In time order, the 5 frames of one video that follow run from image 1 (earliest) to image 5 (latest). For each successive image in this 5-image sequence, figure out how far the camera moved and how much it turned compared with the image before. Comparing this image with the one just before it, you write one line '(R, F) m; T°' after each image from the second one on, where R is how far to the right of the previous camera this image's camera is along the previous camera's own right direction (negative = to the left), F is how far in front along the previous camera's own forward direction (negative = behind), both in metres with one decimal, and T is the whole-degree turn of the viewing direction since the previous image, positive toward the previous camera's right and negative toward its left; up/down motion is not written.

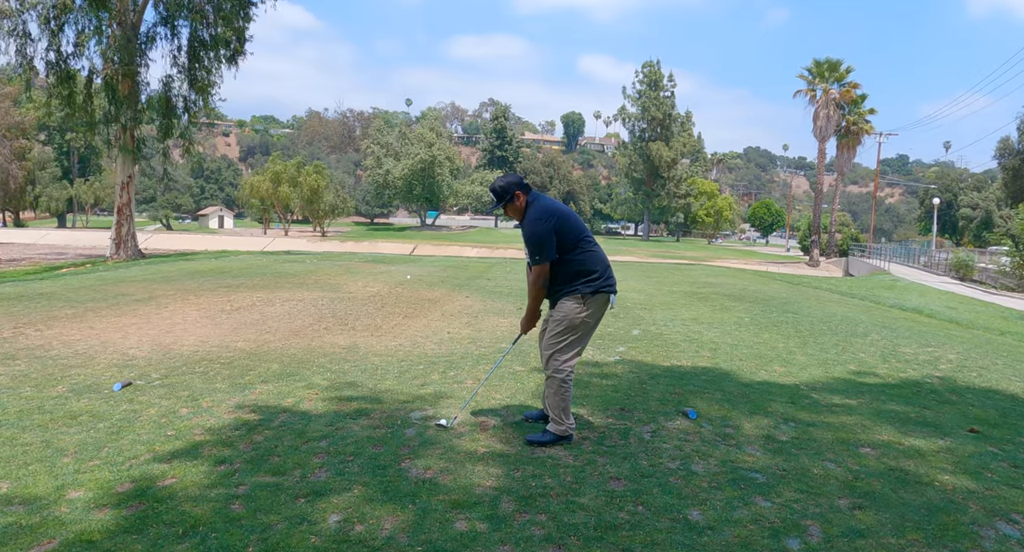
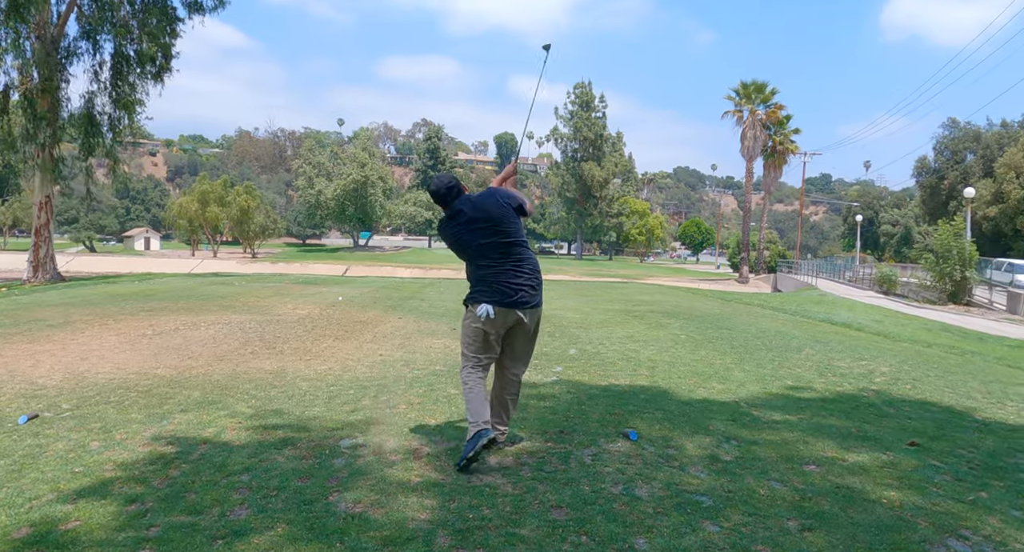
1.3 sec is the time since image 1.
(0.0, +0.2) m; +5°
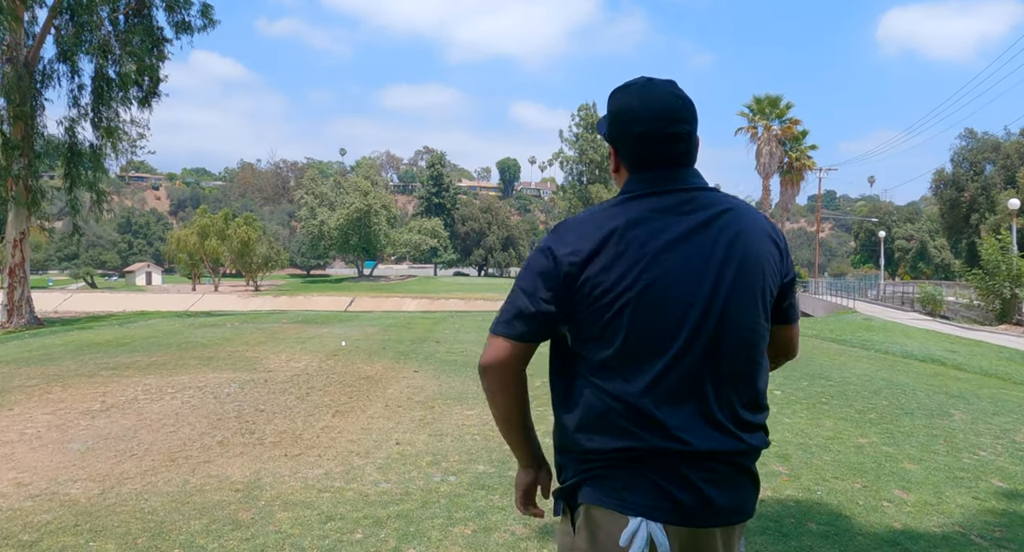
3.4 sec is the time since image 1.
(-0.5, +2.1) m; 0°
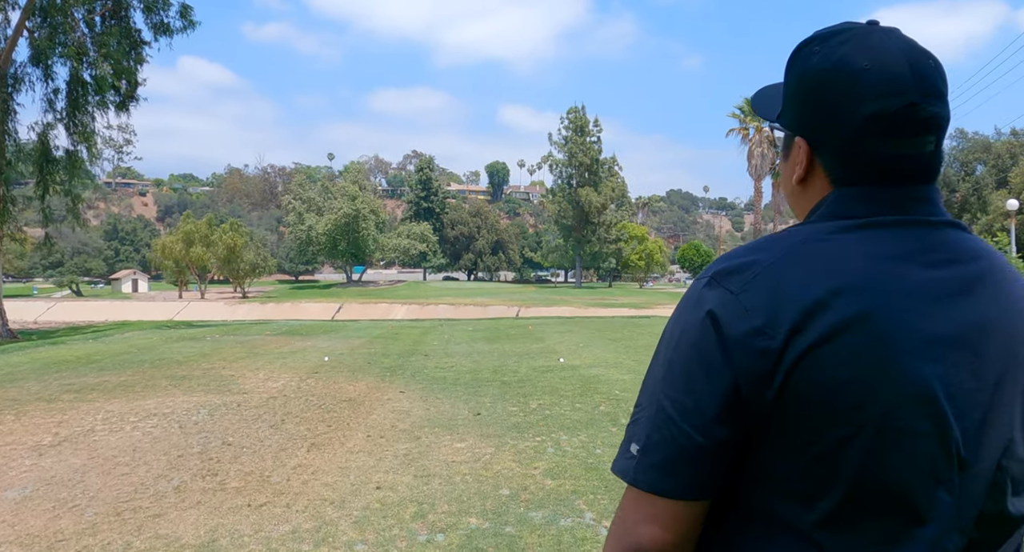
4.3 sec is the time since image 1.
(0.0, +0.7) m; +1°
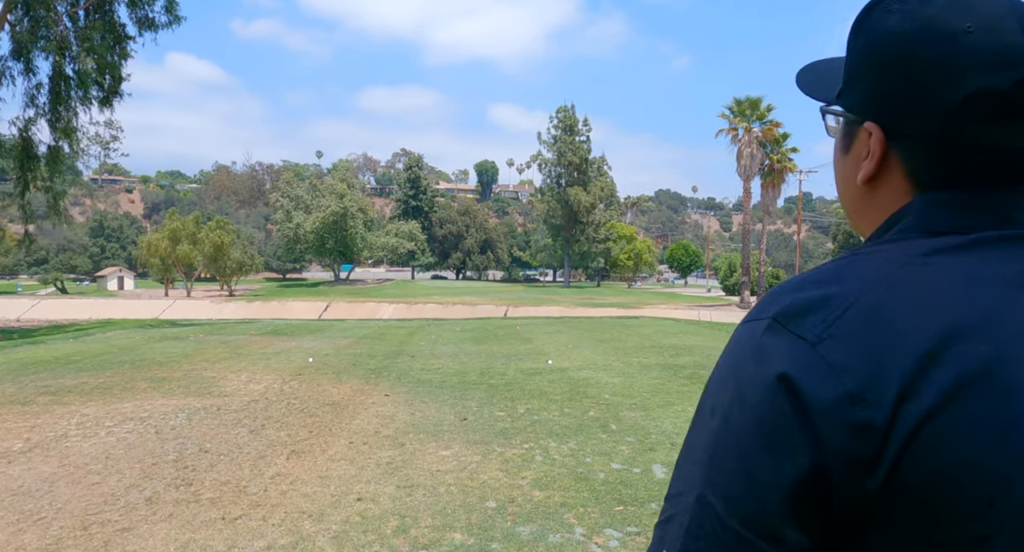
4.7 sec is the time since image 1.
(0.0, +0.2) m; +1°
